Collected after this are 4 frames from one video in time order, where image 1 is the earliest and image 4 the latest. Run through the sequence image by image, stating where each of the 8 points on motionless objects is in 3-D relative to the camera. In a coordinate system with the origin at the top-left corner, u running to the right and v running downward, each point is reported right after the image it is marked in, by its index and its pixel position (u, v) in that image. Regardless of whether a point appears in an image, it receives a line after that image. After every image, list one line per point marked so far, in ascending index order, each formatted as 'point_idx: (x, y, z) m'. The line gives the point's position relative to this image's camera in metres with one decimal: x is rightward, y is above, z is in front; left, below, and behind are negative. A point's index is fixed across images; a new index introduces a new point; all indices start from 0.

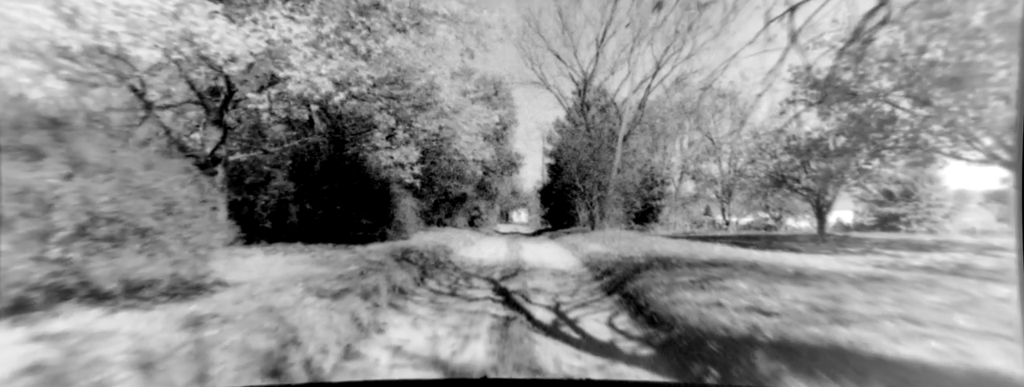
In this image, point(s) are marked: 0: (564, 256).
0: (+1.0, -1.2, +5.9) m
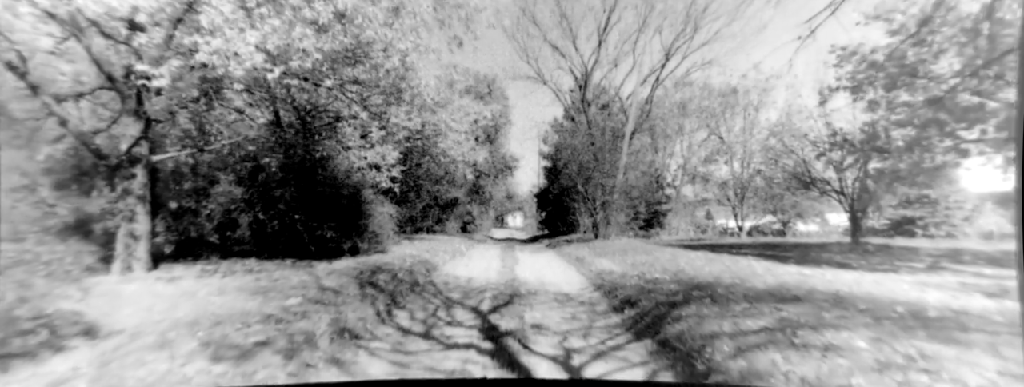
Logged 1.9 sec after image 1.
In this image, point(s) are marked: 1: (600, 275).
0: (+0.9, -1.3, +5.1) m
1: (+1.4, -1.3, +5.2) m
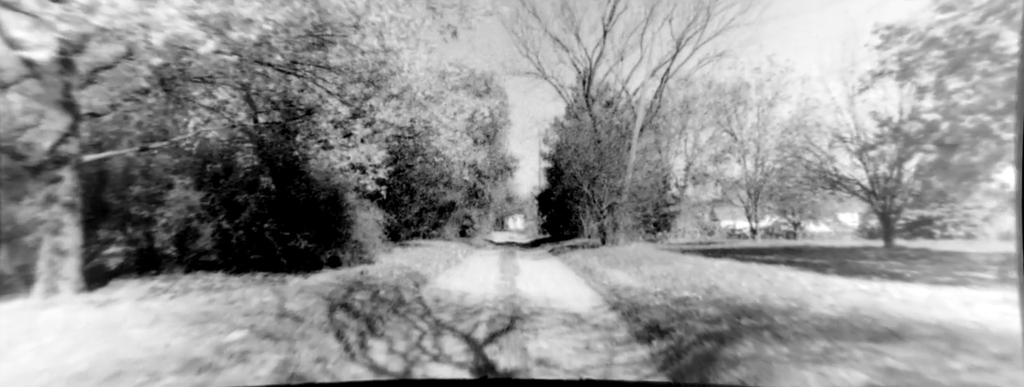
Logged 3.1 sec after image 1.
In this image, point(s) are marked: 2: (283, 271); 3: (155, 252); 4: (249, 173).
0: (+0.9, -1.4, +4.5) m
1: (+1.4, -1.4, +4.6) m
2: (-2.9, -1.0, +4.1) m
3: (-4.0, -0.7, +3.7) m
4: (-3.3, +0.3, +4.1) m
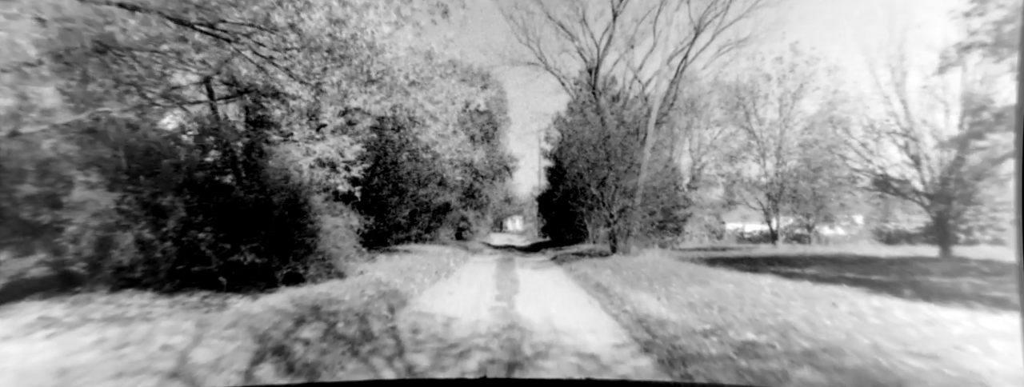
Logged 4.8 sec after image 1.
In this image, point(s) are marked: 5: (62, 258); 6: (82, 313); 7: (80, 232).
0: (+0.9, -1.4, +3.7) m
1: (+1.4, -1.4, +3.8) m
2: (-2.9, -1.0, +3.3) m
3: (-4.0, -0.7, +2.9) m
4: (-3.3, +0.2, +3.2) m
5: (-4.0, -0.6, +2.8) m
6: (-3.7, -1.0, +2.9) m
7: (-3.8, -0.3, +2.9) m
